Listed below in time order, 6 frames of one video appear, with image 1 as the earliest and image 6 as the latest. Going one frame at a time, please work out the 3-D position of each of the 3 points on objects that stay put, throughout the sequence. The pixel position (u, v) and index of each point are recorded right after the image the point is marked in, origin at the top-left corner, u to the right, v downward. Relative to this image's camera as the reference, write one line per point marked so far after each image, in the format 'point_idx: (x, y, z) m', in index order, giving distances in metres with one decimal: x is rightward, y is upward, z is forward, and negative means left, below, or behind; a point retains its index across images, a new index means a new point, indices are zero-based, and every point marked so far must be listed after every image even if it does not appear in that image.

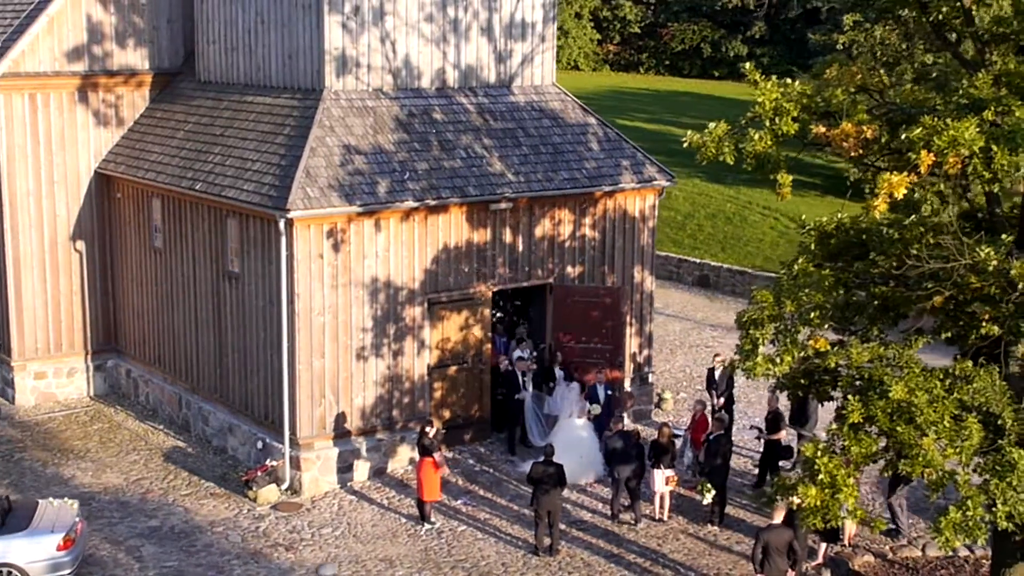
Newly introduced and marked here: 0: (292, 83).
0: (-2.7, +2.6, +17.6) m
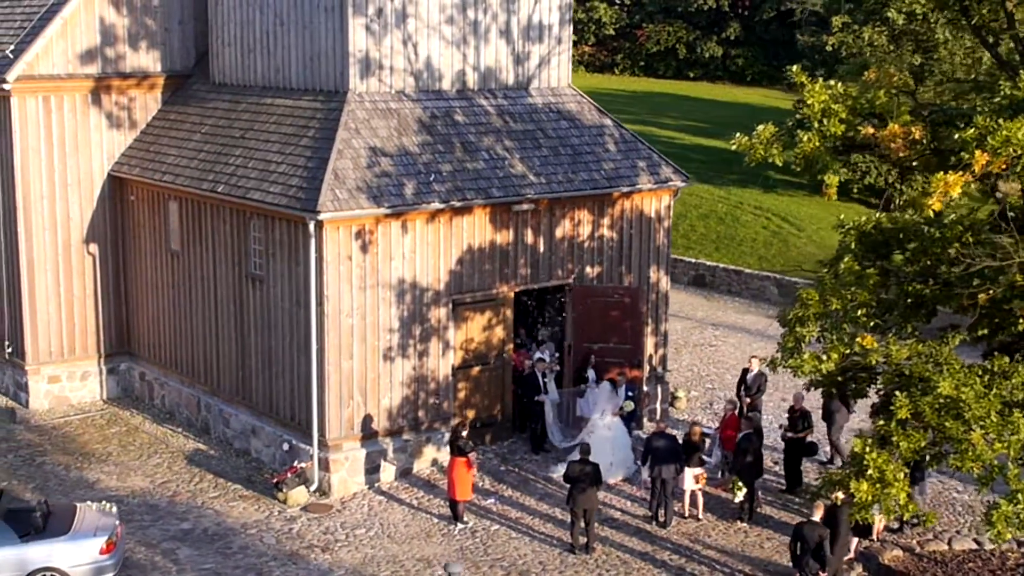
0: (-2.5, +2.6, +17.6) m
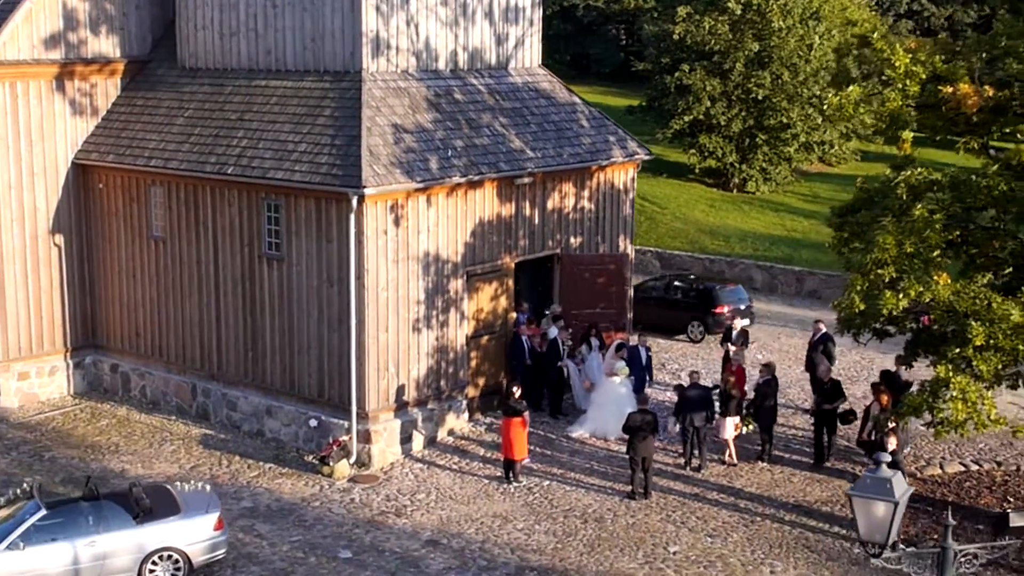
0: (-2.5, +2.8, +17.8) m
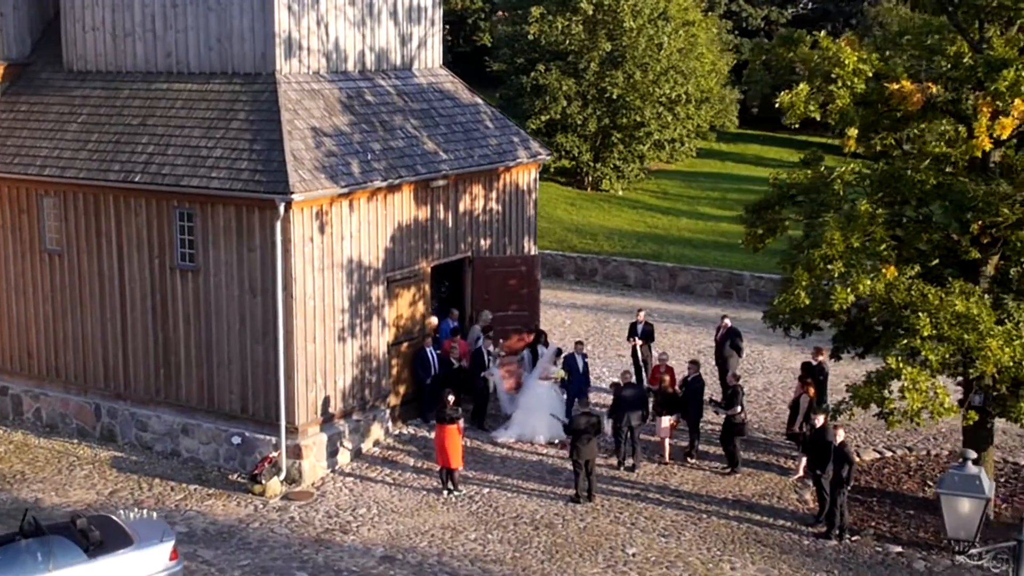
0: (-3.5, +2.7, +17.1) m
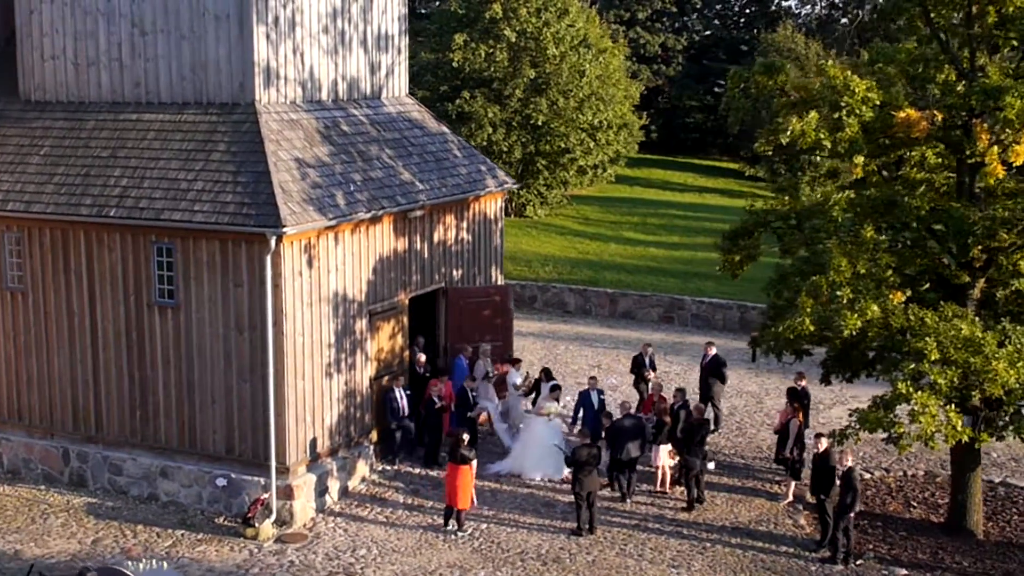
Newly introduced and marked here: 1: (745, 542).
0: (-3.7, +2.3, +16.6) m
1: (+2.6, -2.8, +15.5) m
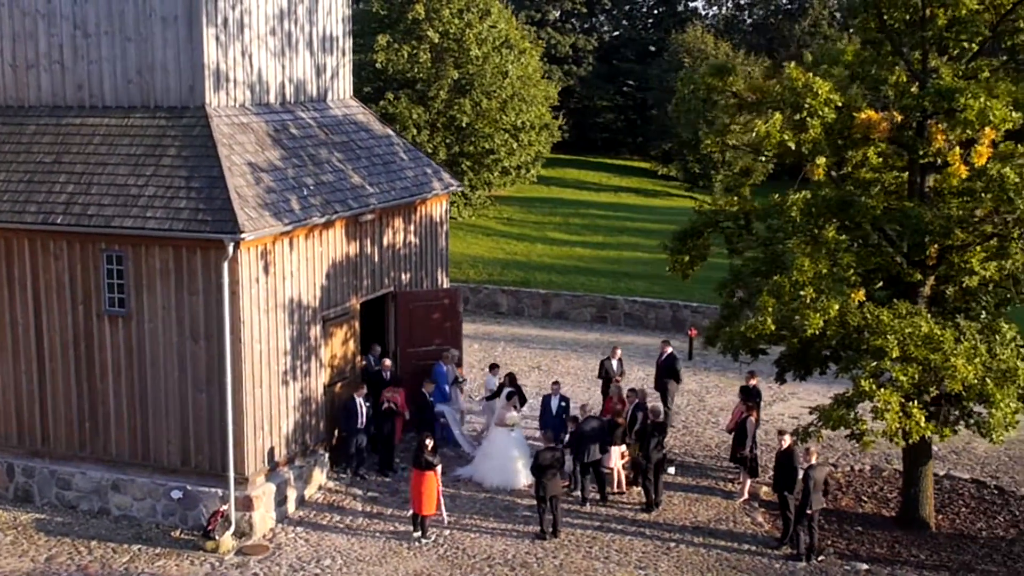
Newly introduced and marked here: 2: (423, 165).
0: (-4.3, +2.2, +16.2) m
1: (+2.2, -2.8, +15.6) m
2: (-1.2, +1.7, +19.5) m
